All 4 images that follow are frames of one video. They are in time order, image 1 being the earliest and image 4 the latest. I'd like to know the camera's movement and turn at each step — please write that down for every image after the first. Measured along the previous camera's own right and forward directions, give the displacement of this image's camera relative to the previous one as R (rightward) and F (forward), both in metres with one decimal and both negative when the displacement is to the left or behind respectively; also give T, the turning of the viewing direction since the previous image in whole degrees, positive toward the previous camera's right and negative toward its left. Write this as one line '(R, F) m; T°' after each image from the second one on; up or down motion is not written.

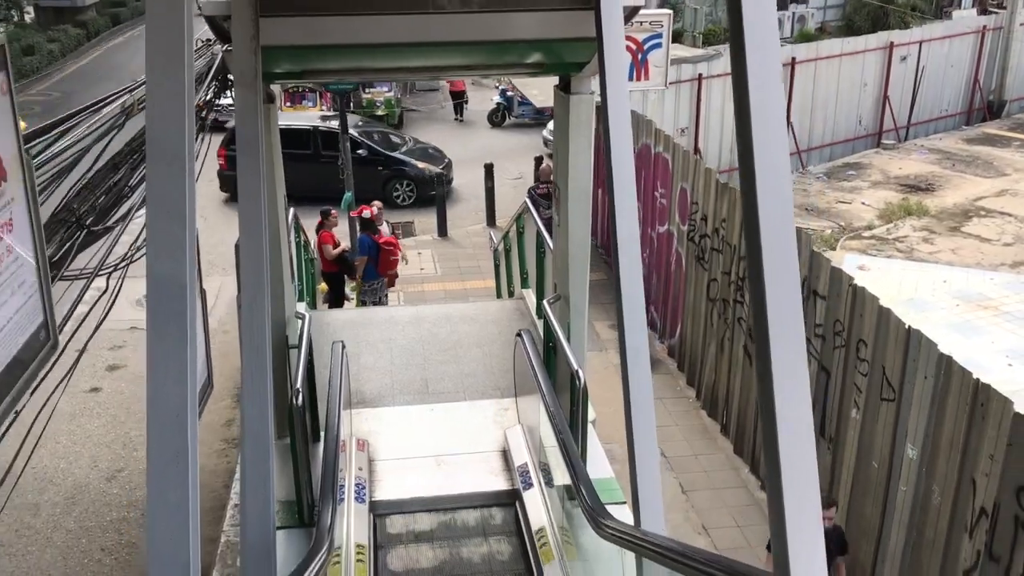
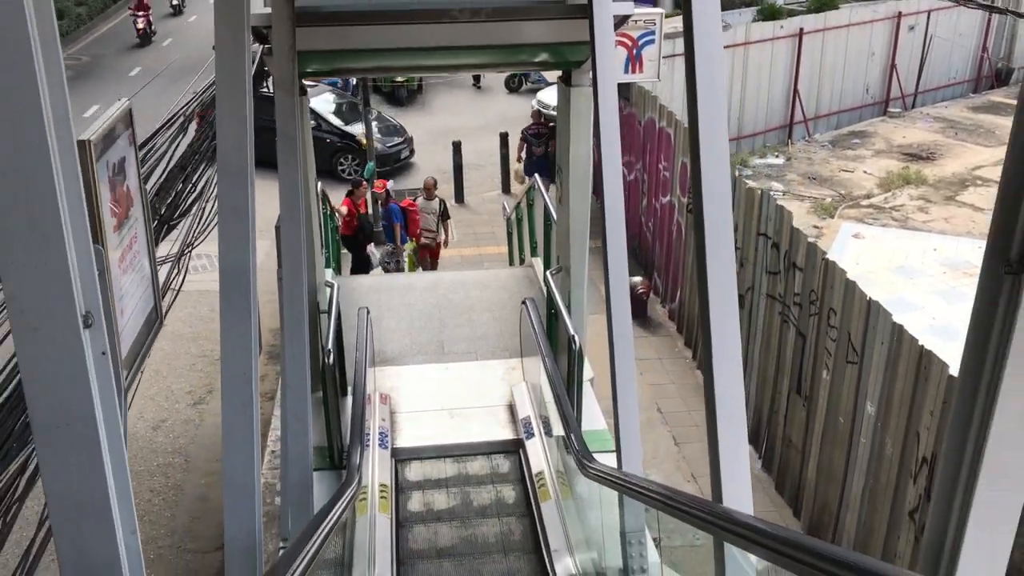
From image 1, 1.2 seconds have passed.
(+0.1, -0.7) m; -1°
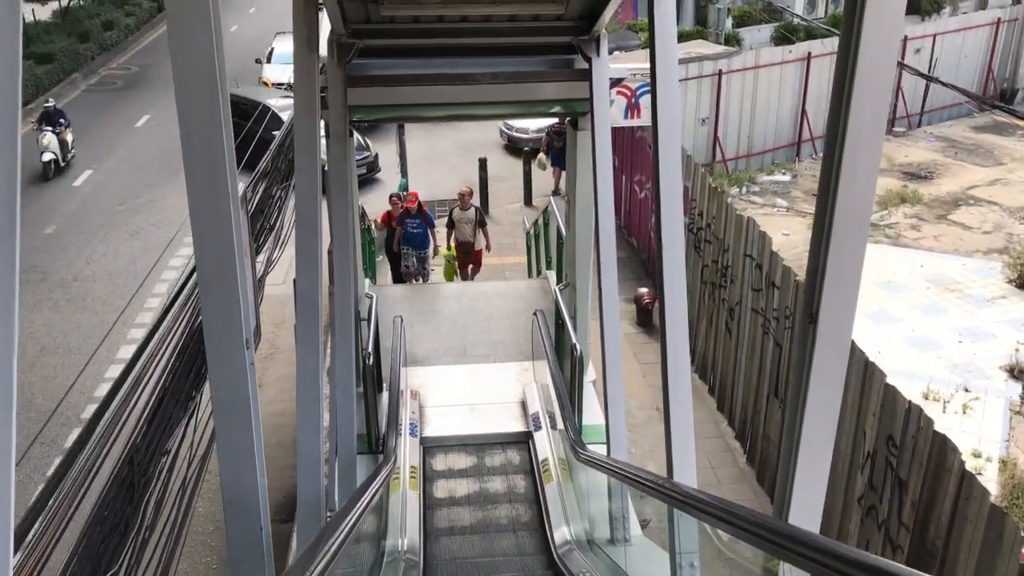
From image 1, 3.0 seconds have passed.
(+0.1, -1.1) m; -2°
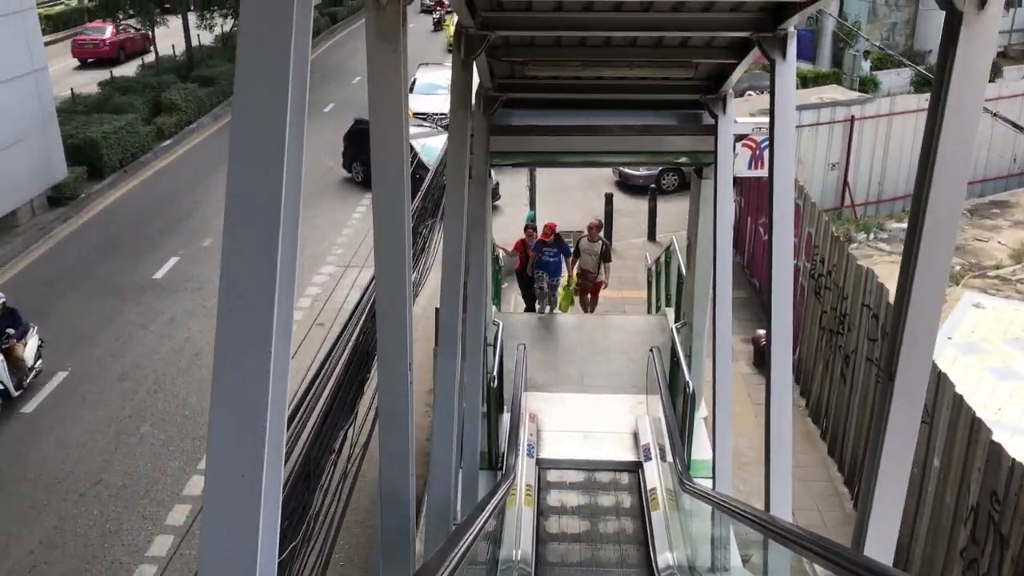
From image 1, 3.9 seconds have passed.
(0.0, -0.5) m; -7°
